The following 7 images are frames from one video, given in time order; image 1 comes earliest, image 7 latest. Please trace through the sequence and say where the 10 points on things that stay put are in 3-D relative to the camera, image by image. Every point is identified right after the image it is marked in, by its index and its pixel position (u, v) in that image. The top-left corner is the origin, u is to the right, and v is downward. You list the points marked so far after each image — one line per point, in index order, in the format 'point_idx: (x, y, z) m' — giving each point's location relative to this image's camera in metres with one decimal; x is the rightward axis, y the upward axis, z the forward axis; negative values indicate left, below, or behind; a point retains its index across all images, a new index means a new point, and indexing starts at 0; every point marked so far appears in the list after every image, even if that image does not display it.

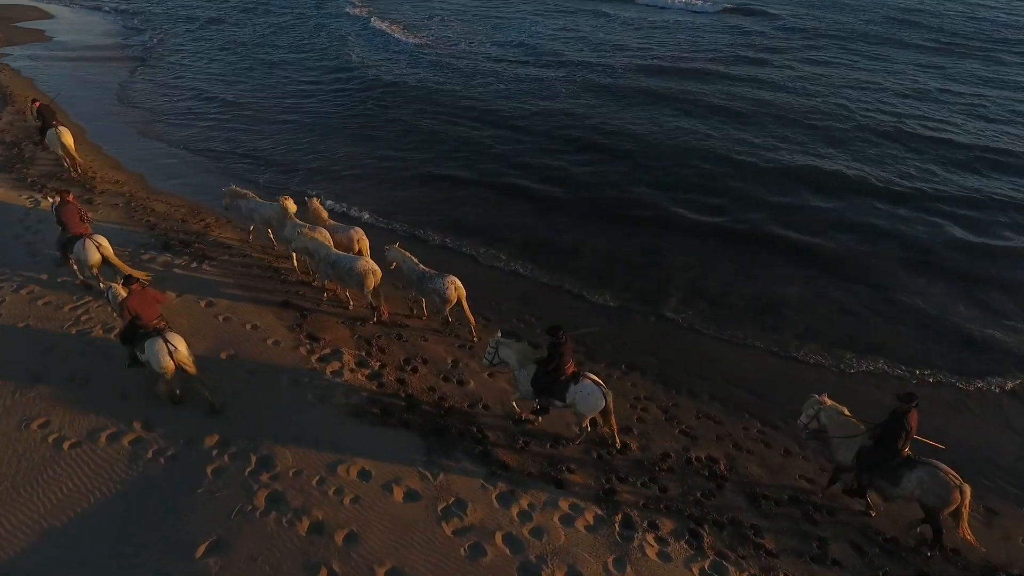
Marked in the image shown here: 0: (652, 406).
0: (+2.3, -2.0, +10.8) m
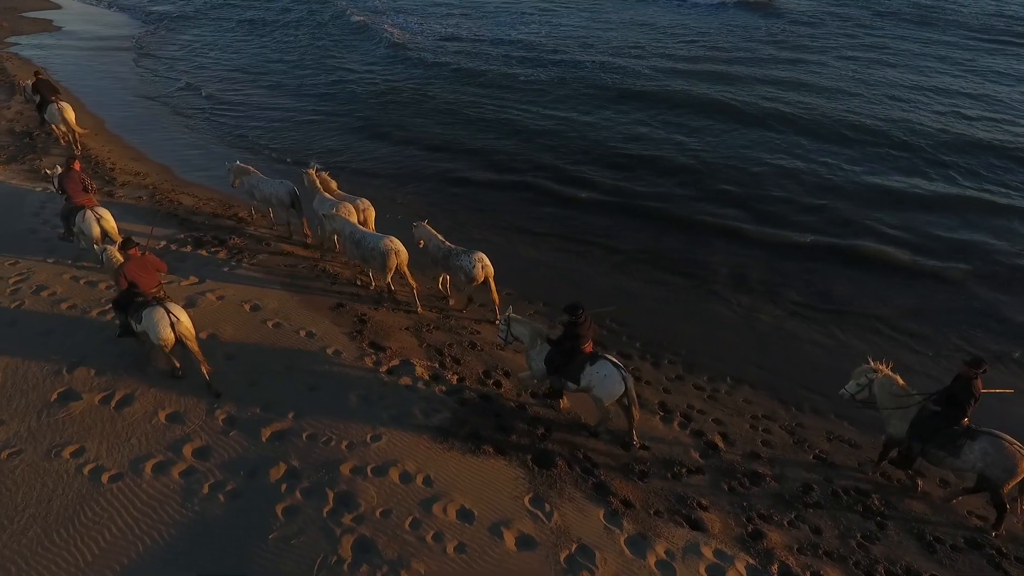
0: (+3.8, -2.0, +9.3) m
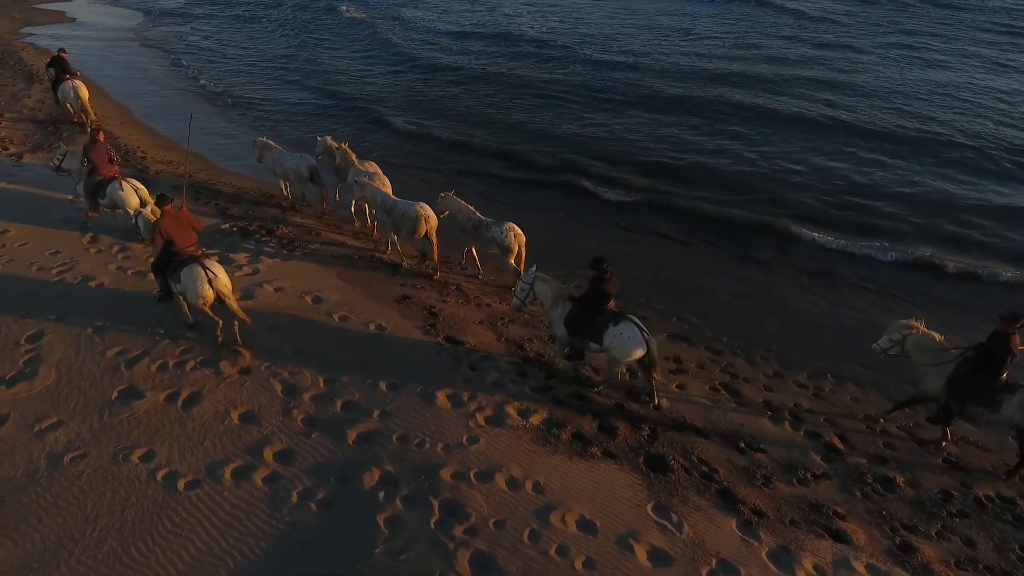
0: (+5.1, -1.9, +8.6) m
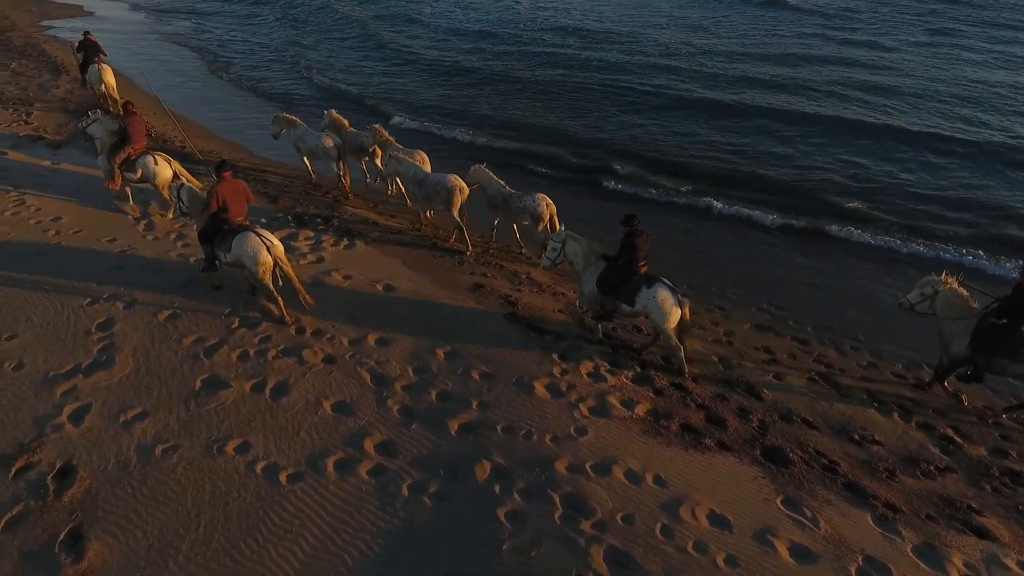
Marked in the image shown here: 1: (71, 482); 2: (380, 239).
0: (+6.3, -1.7, +8.2) m
1: (-4.3, -1.9, +6.2) m
2: (-2.4, +0.9, +11.6) m
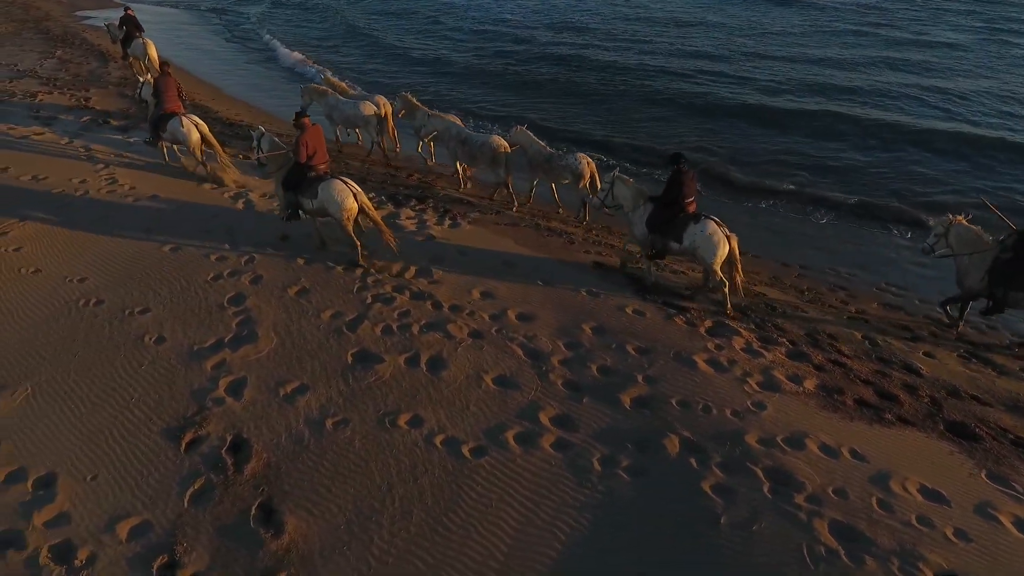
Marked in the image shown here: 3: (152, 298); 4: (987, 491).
0: (+8.1, -1.3, +8.0) m
1: (-2.4, -1.5, +5.9) m
2: (-0.6, +1.2, +11.3) m
3: (-4.4, -0.1, +7.9) m
4: (+4.3, -1.9, +5.9) m
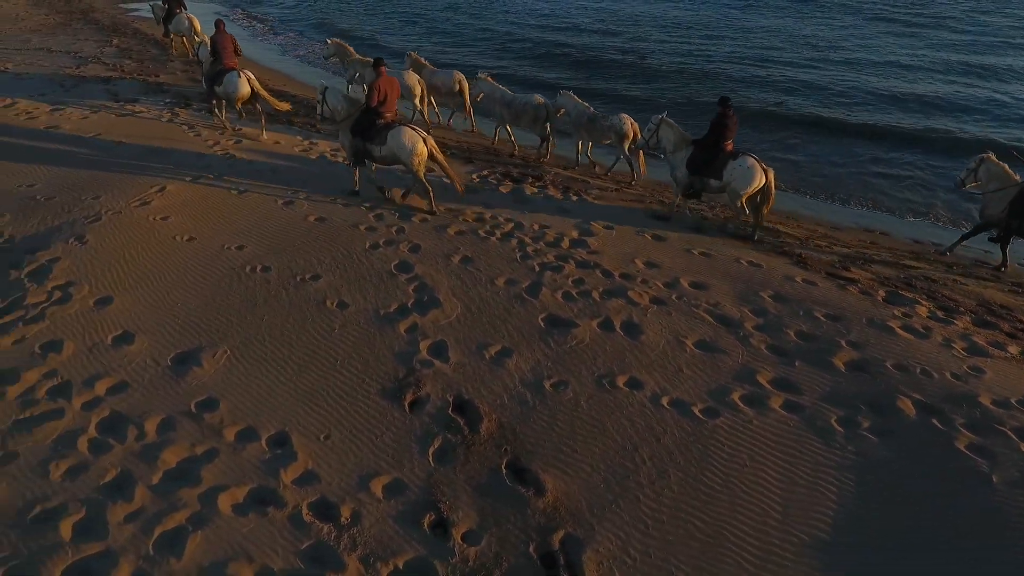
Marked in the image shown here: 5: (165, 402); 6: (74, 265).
0: (+10.2, -0.9, +7.7) m
1: (-0.3, -1.1, +5.6) m
2: (+1.5, +1.6, +11.1) m
3: (-2.3, +0.3, +7.6) m
4: (+6.4, -1.4, +5.7) m
5: (-3.0, -1.0, +5.6) m
6: (-4.9, +0.3, +7.2) m
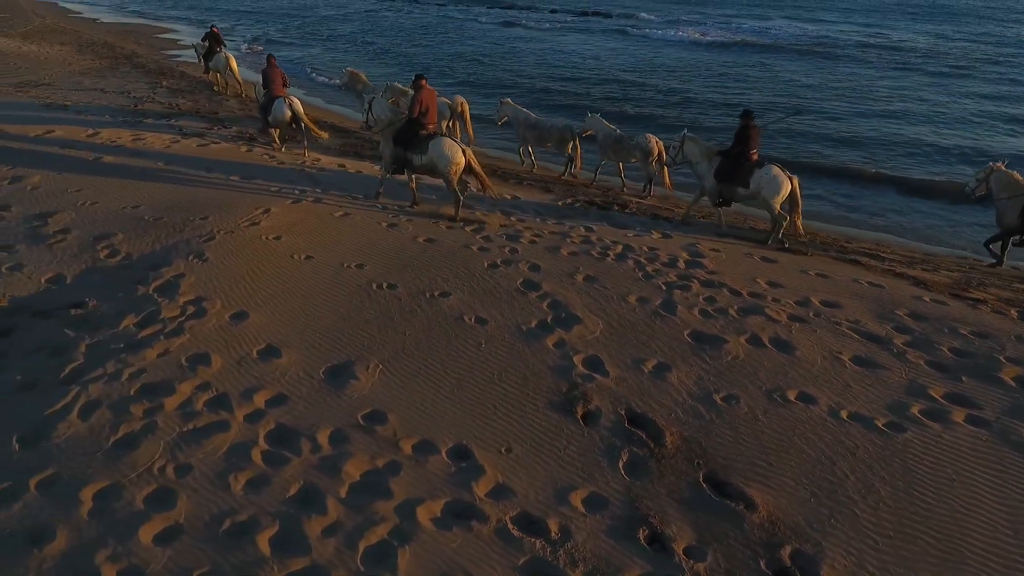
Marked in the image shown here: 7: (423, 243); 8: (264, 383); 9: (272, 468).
0: (+11.7, -1.2, +7.5) m
1: (+1.2, -1.2, +5.4) m
2: (+3.0, +1.1, +11.0) m
3: (-0.8, +0.1, +7.5) m
4: (+8.0, -1.5, +5.4) m
5: (-1.5, -1.1, +5.3) m
6: (-3.4, +0.1, +7.0) m
7: (-1.2, +0.6, +8.5) m
8: (-2.2, -0.8, +5.7) m
9: (-1.8, -1.3, +4.8) m
